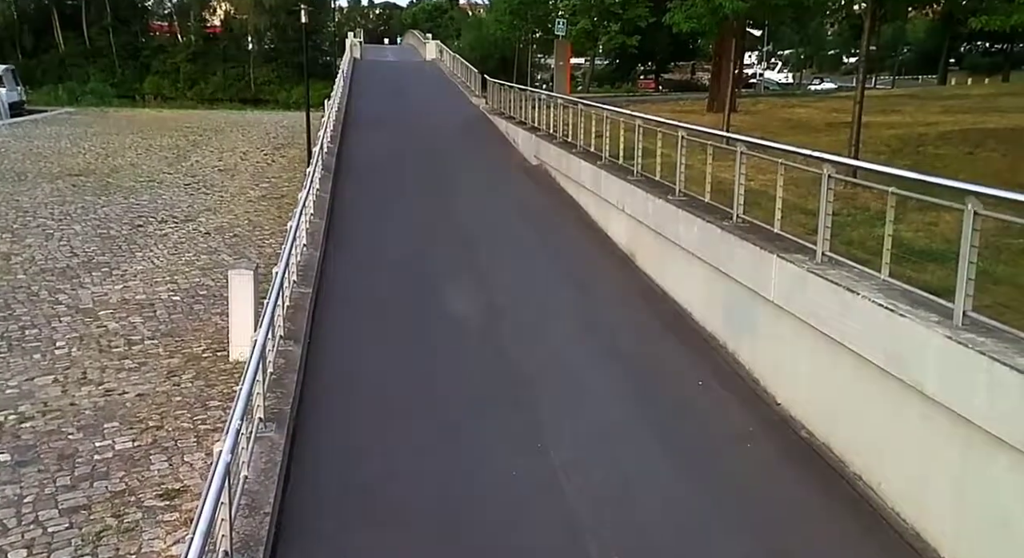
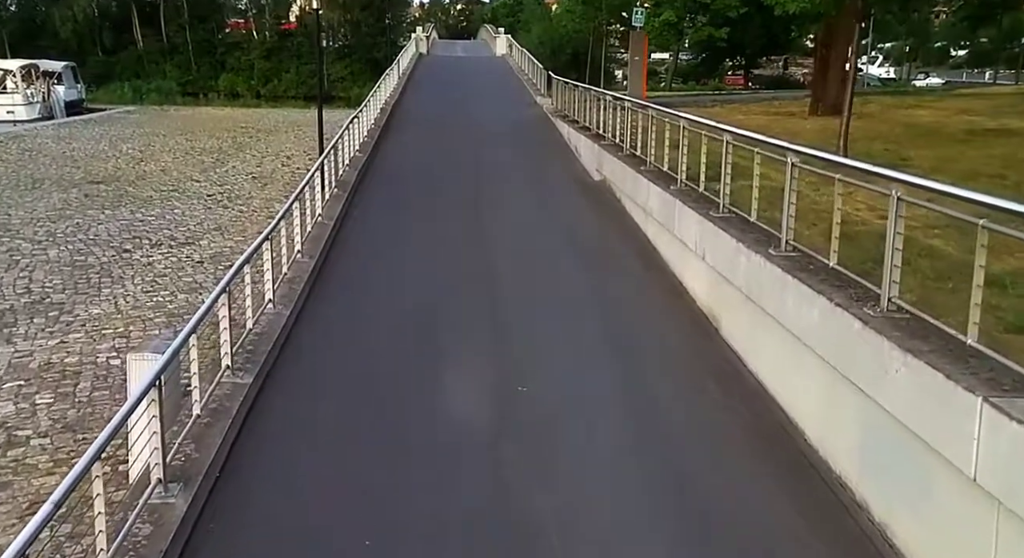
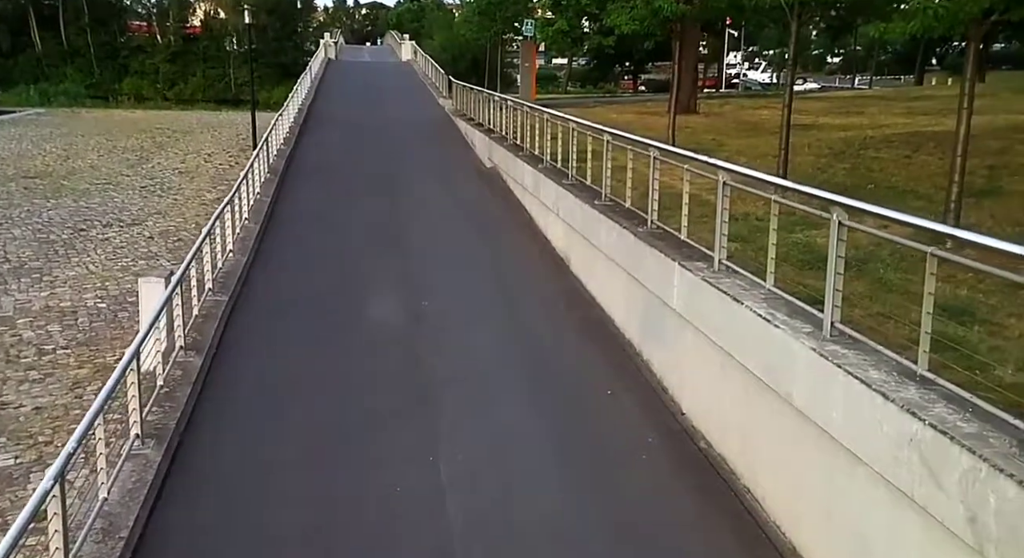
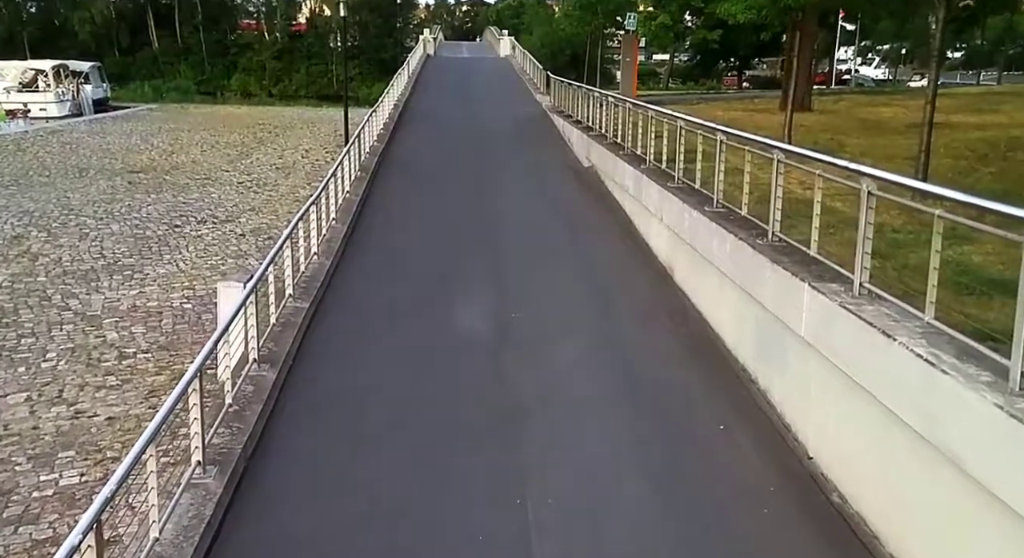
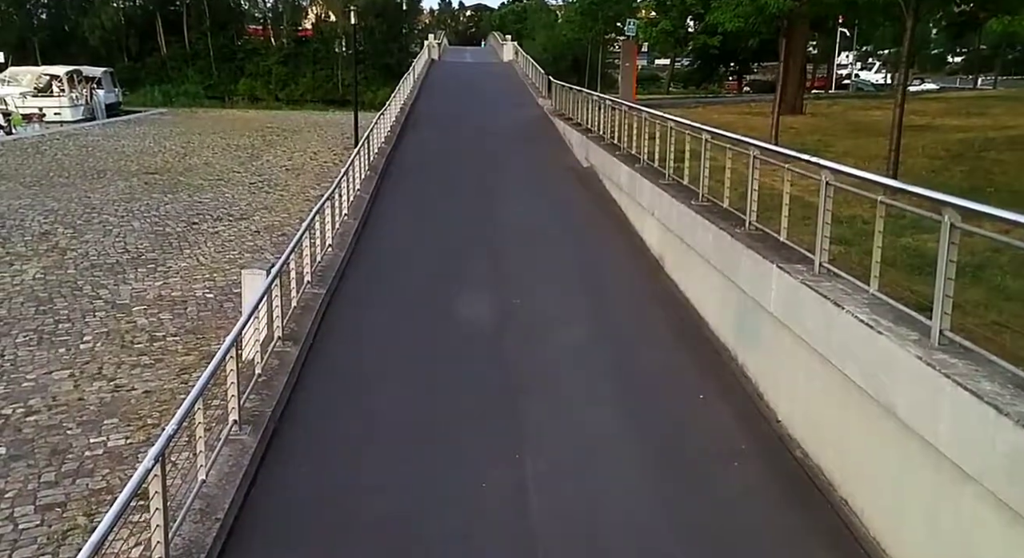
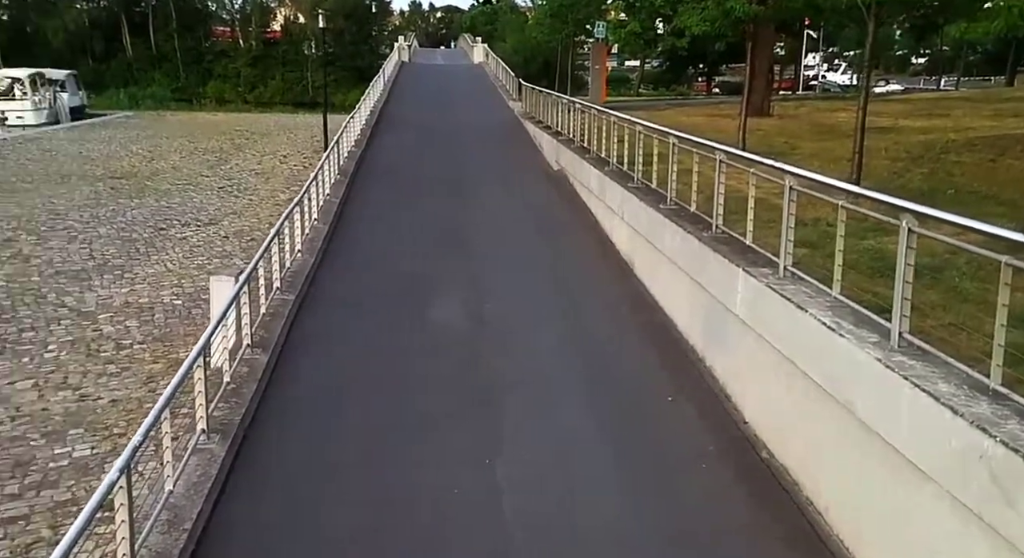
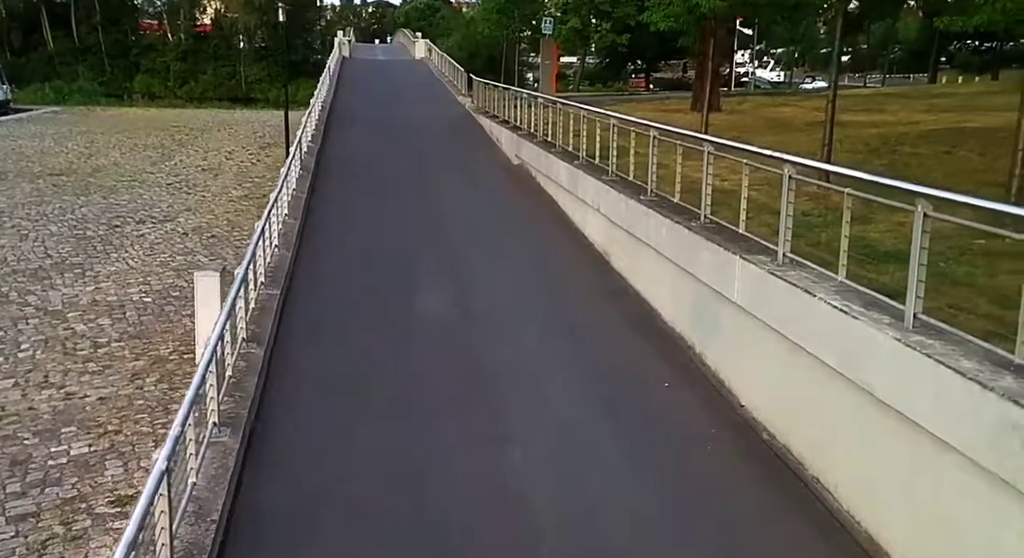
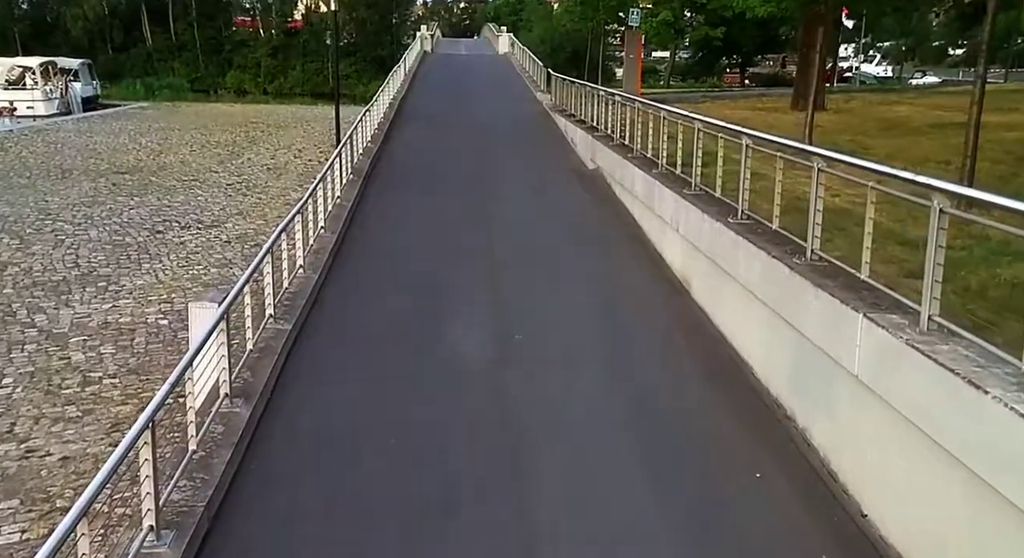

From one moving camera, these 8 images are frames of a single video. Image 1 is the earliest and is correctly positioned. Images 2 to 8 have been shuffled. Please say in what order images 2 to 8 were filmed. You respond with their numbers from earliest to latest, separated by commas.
7, 3, 6, 5, 4, 8, 2
